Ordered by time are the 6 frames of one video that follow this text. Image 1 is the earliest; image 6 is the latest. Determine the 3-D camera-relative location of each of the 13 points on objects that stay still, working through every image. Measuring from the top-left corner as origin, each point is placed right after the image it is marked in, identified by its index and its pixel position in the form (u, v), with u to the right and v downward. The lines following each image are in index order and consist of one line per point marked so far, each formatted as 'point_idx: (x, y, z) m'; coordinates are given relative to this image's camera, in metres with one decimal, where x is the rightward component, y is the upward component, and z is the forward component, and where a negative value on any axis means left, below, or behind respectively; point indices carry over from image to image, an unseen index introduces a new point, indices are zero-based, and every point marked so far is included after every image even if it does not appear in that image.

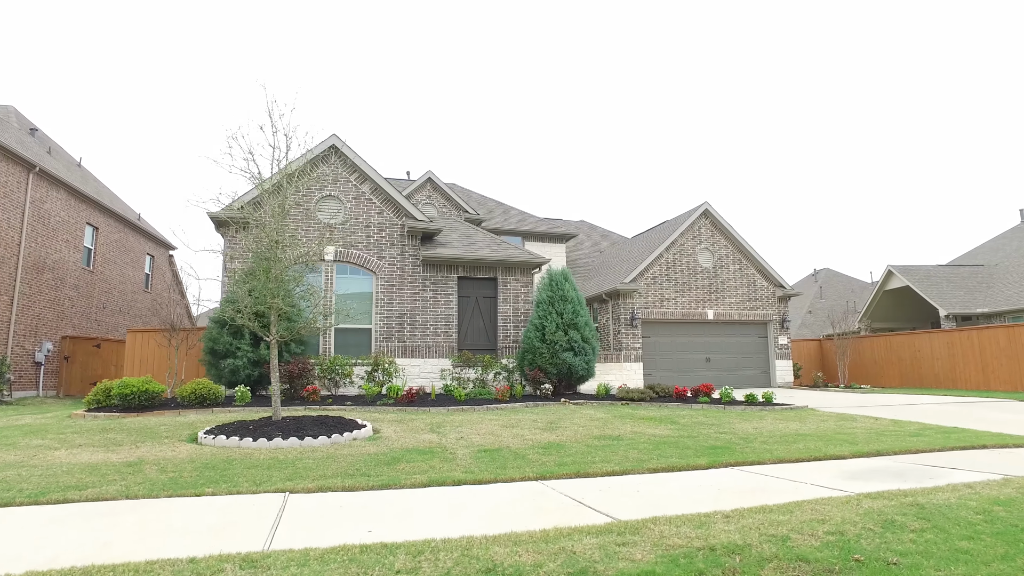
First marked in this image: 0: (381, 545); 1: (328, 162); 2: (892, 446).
0: (-0.8, -1.5, +3.8) m
1: (-4.2, +2.9, +14.7) m
2: (+4.9, -2.0, +8.3) m
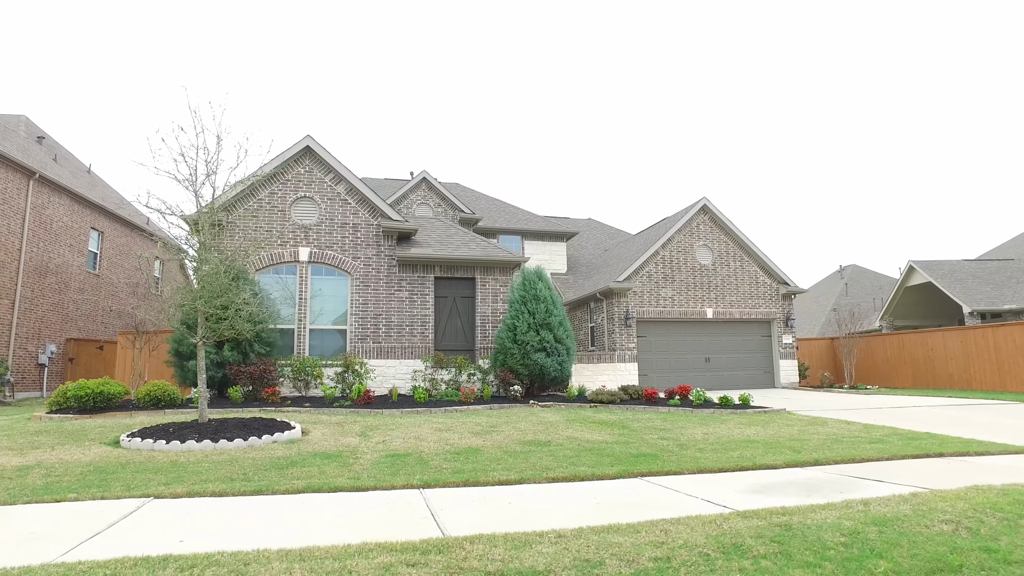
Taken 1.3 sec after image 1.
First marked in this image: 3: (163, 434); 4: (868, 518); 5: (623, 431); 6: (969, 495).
0: (-2.0, -1.5, +3.6) m
1: (-4.8, +2.8, +14.7) m
2: (+3.9, -2.0, +7.7) m
3: (-4.2, -1.8, +7.8) m
4: (+2.5, -1.6, +4.5) m
5: (+1.6, -2.1, +9.2) m
6: (+3.6, -1.6, +5.1) m
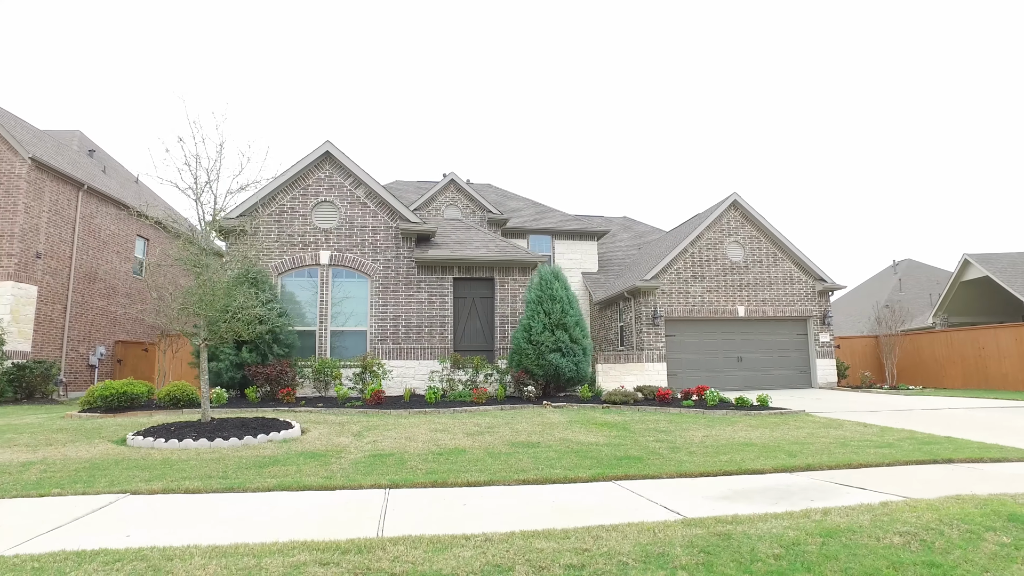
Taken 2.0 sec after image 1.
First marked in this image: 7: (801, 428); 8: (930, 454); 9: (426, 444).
0: (-2.5, -1.6, +3.8) m
1: (-4.4, +2.8, +15.1) m
2: (+3.7, -2.0, +7.4) m
3: (-4.4, -1.8, +8.2) m
4: (+2.0, -1.6, +4.3) m
5: (+1.5, -2.0, +9.1) m
6: (+3.2, -1.6, +4.8) m
7: (+4.4, -2.1, +9.7) m
8: (+5.0, -2.0, +7.7) m
9: (-1.1, -2.0, +8.1) m
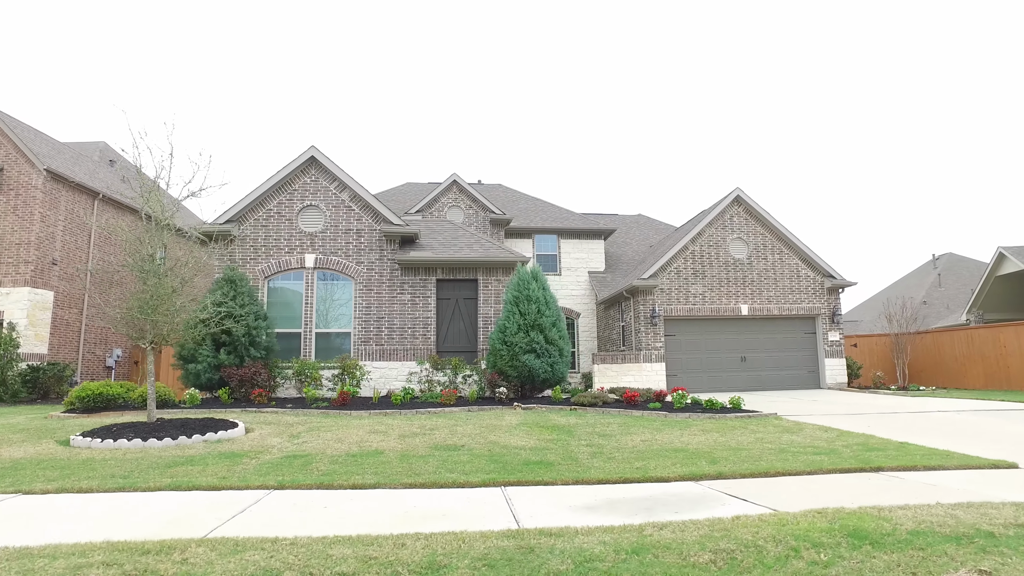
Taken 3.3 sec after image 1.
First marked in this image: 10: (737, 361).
0: (-3.8, -1.6, +4.0) m
1: (-4.9, +2.7, +15.4) m
2: (+2.7, -2.0, +7.1) m
3: (-5.3, -1.9, +8.5) m
4: (+0.8, -1.6, +4.1) m
5: (+0.6, -2.1, +8.9) m
6: (+2.0, -1.6, +4.5) m
7: (+3.5, -2.1, +9.3) m
8: (+4.0, -2.0, +7.3) m
9: (-2.0, -2.0, +8.2) m
10: (+6.5, -2.1, +18.6) m
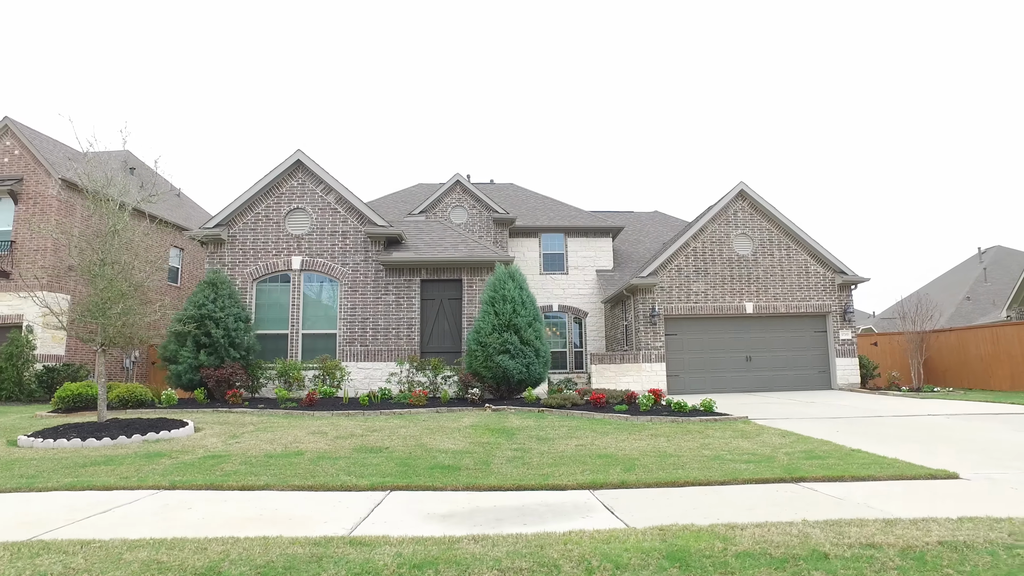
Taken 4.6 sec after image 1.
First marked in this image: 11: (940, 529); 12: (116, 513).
0: (-5.1, -1.7, +4.1) m
1: (-5.2, +2.7, +15.6) m
2: (+1.7, -1.9, +6.7) m
3: (-6.2, -2.0, +8.8) m
4: (-0.5, -1.6, +3.9) m
5: (-0.2, -2.0, +8.7) m
6: (+0.8, -1.6, +4.2) m
7: (+2.7, -2.0, +8.9) m
8: (+3.0, -1.9, +6.8) m
9: (-2.9, -2.0, +8.2) m
10: (+6.4, -2.0, +17.9) m
11: (+2.8, -1.6, +4.1) m
12: (-3.3, -1.9, +5.3) m
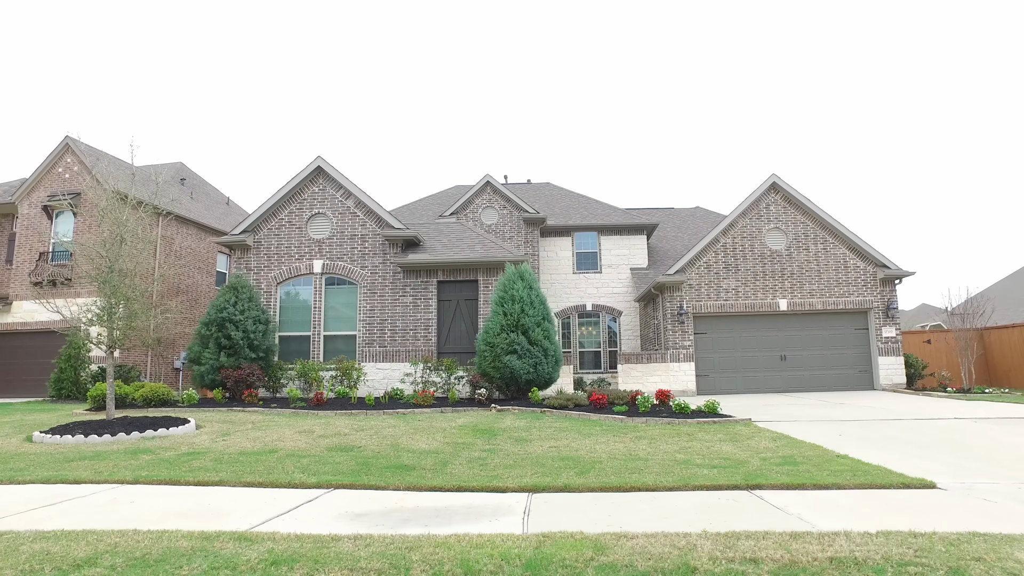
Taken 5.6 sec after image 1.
0: (-5.8, -1.7, +4.6) m
1: (-4.8, +2.6, +16.0) m
2: (+1.2, -1.9, +6.5) m
3: (-6.5, -2.0, +9.3) m
4: (-1.3, -1.6, +3.9) m
5: (-0.5, -2.0, +8.7) m
6: (0.0, -1.6, +4.1) m
7: (+2.4, -2.0, +8.5) m
8: (+2.5, -1.9, +6.4) m
9: (-3.3, -2.1, +8.4) m
10: (+7.0, -1.9, +17.1) m
11: (+2.0, -1.5, +3.8) m
12: (-3.9, -1.9, +5.6) m
